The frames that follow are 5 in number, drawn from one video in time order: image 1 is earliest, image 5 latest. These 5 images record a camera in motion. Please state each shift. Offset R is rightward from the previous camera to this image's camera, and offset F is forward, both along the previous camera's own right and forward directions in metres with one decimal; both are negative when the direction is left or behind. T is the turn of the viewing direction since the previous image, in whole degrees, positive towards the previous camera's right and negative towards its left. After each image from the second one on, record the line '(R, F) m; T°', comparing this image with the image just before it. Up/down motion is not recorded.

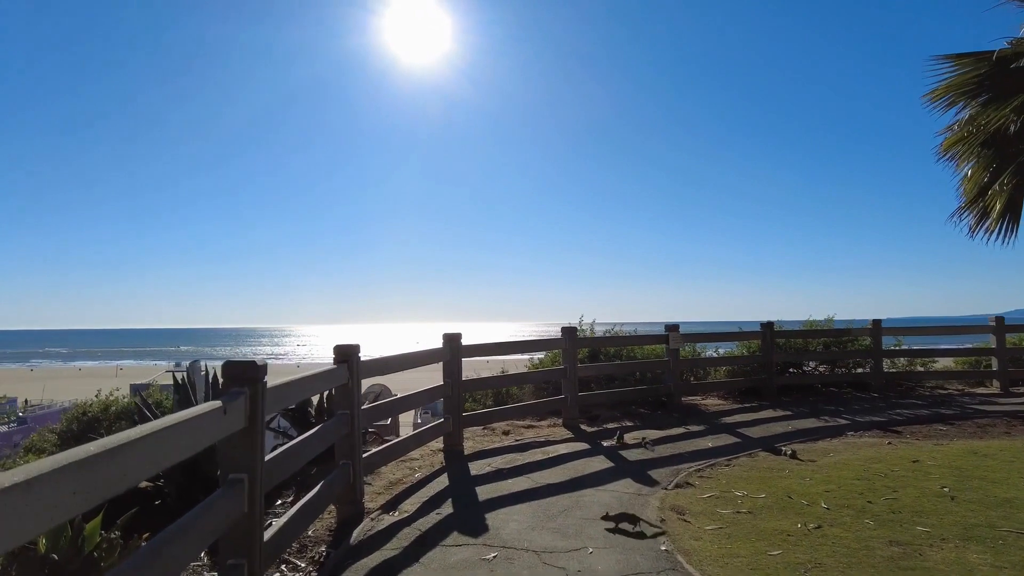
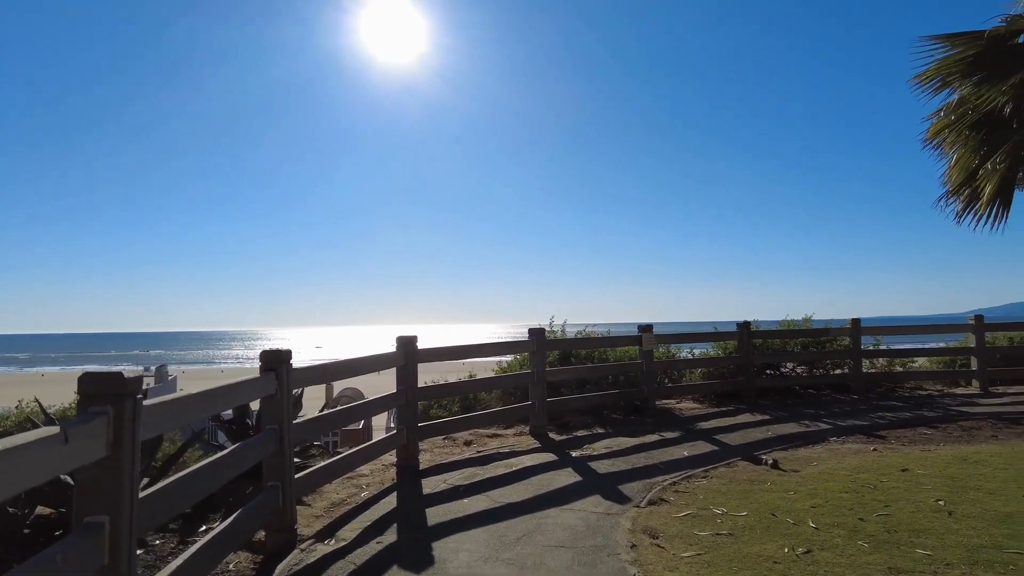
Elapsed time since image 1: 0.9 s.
(+0.2, +0.6) m; +2°
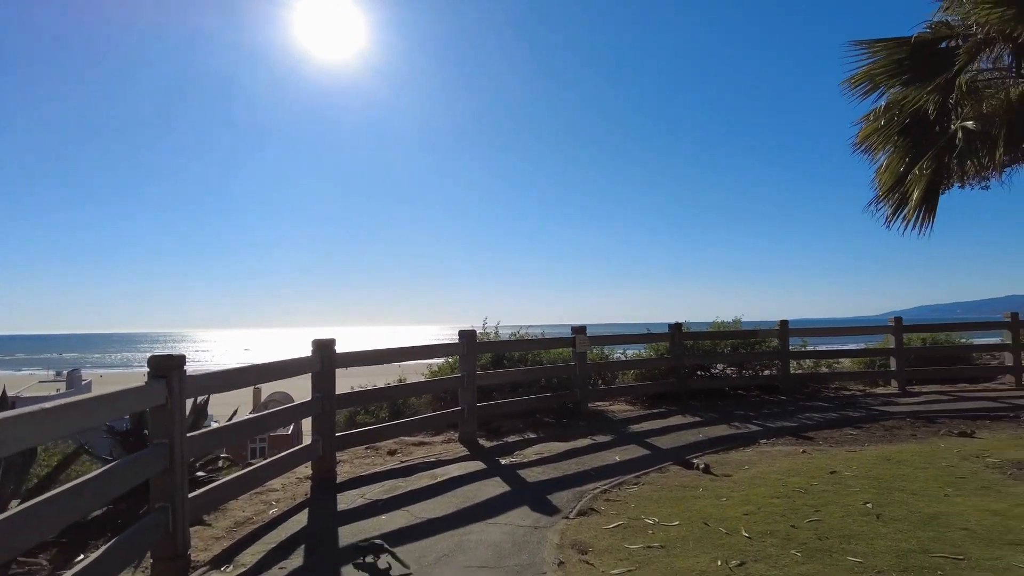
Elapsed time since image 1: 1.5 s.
(+0.1, +0.3) m; +6°
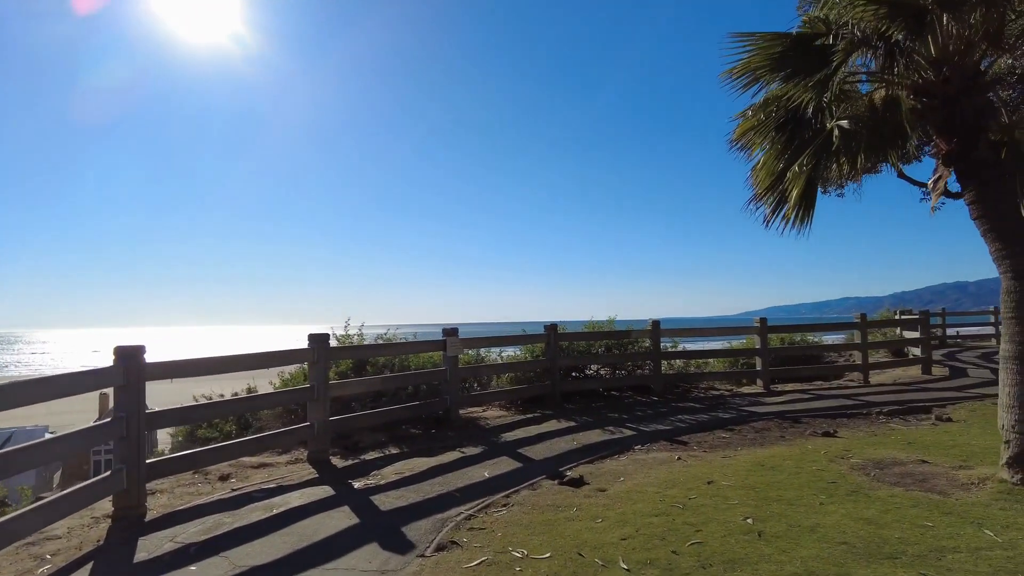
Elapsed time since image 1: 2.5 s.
(+0.2, +0.7) m; +11°
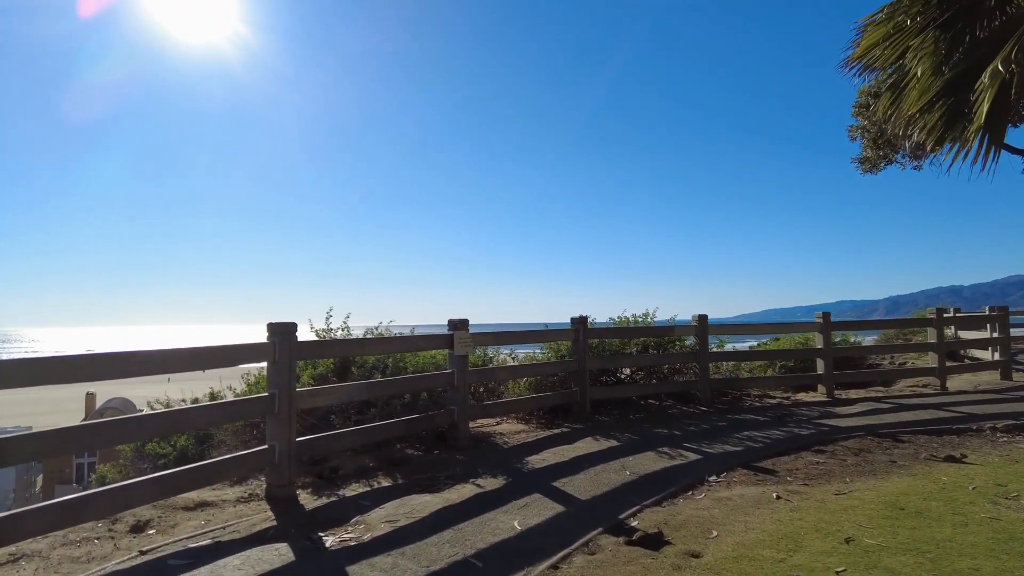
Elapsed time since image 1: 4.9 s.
(-0.3, +1.8) m; 0°
